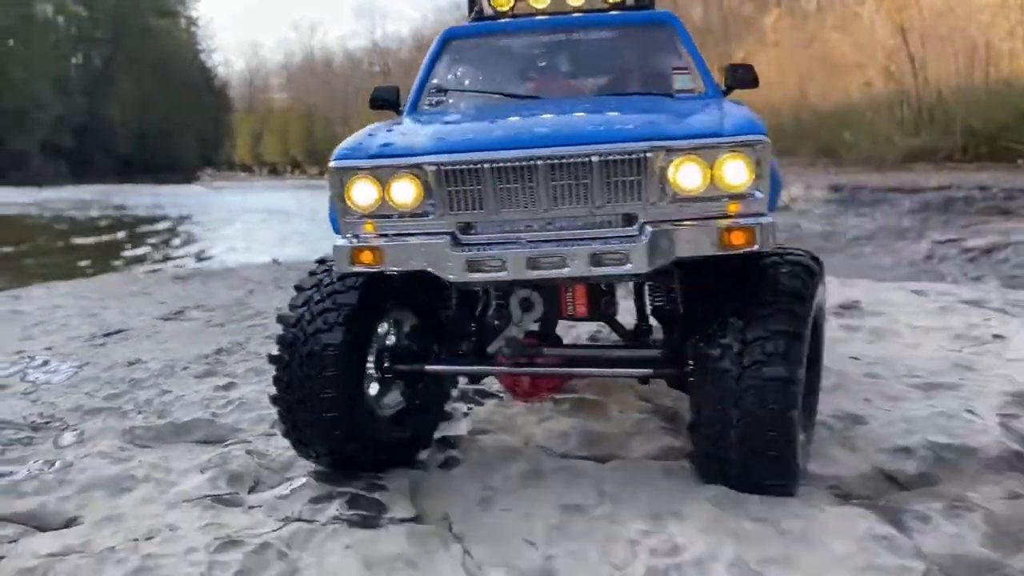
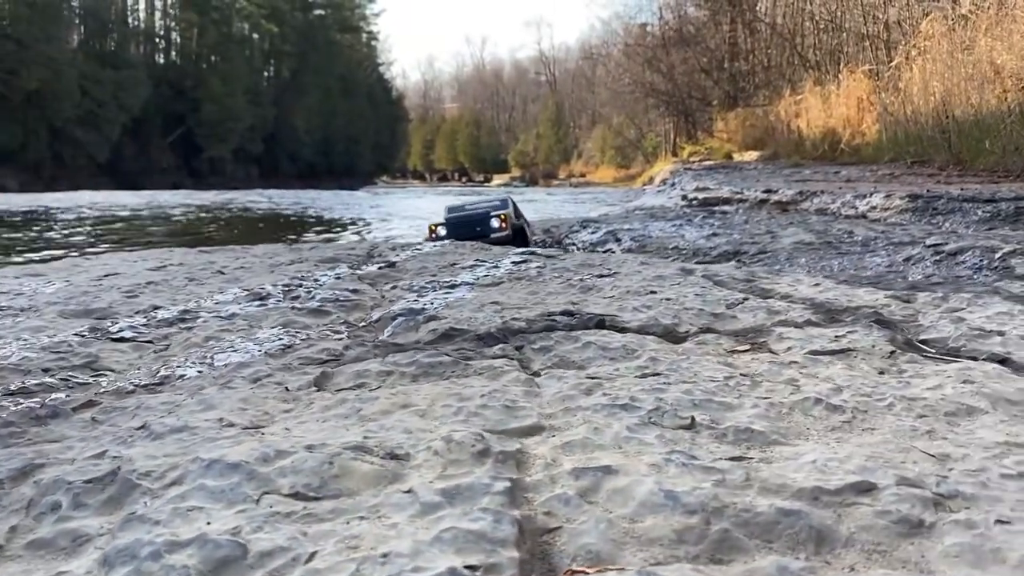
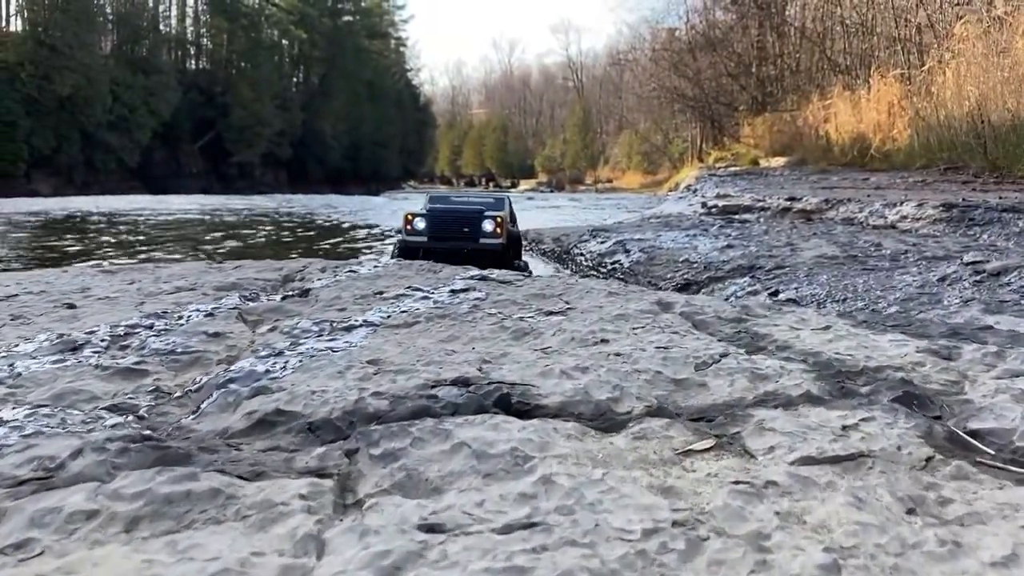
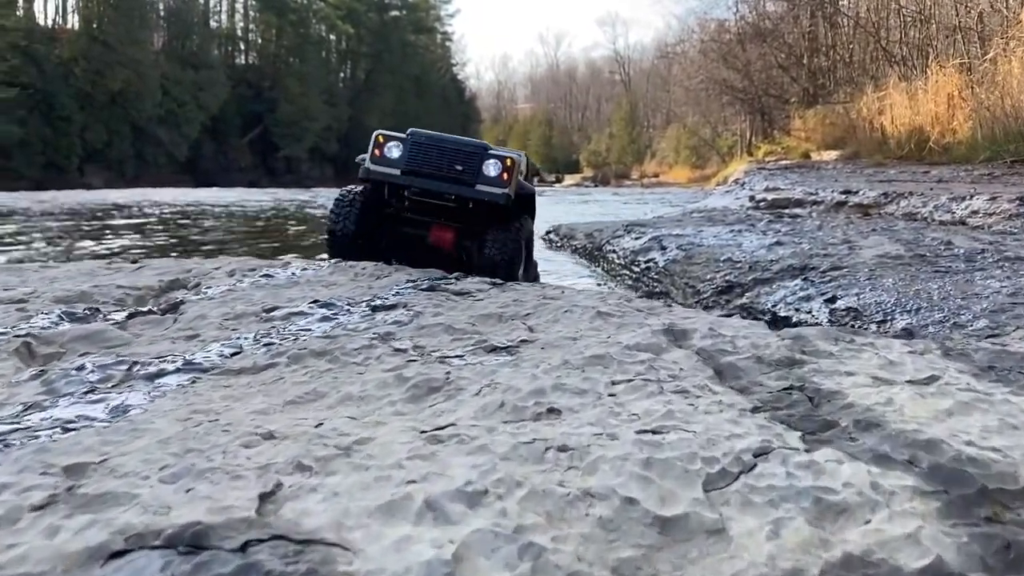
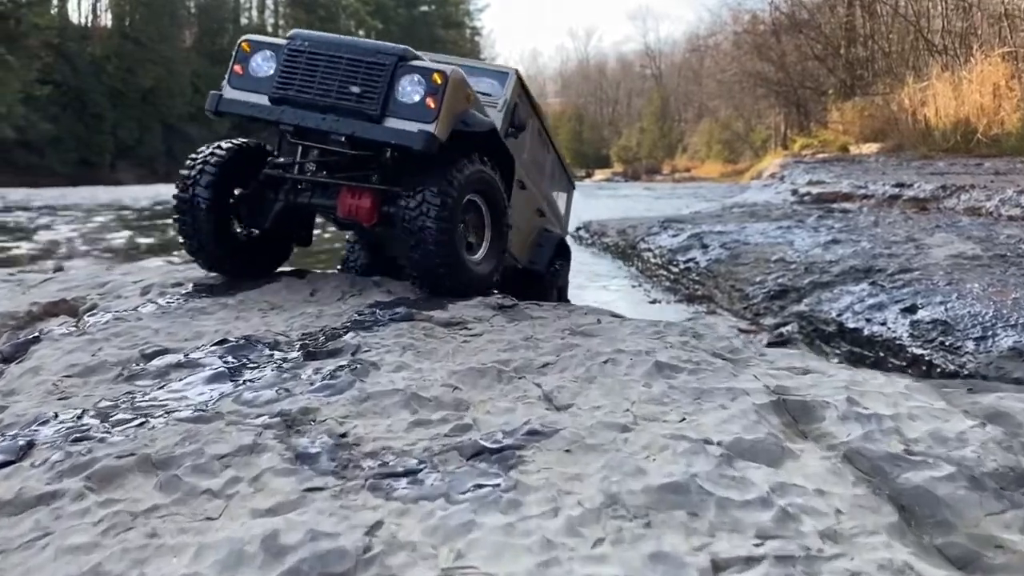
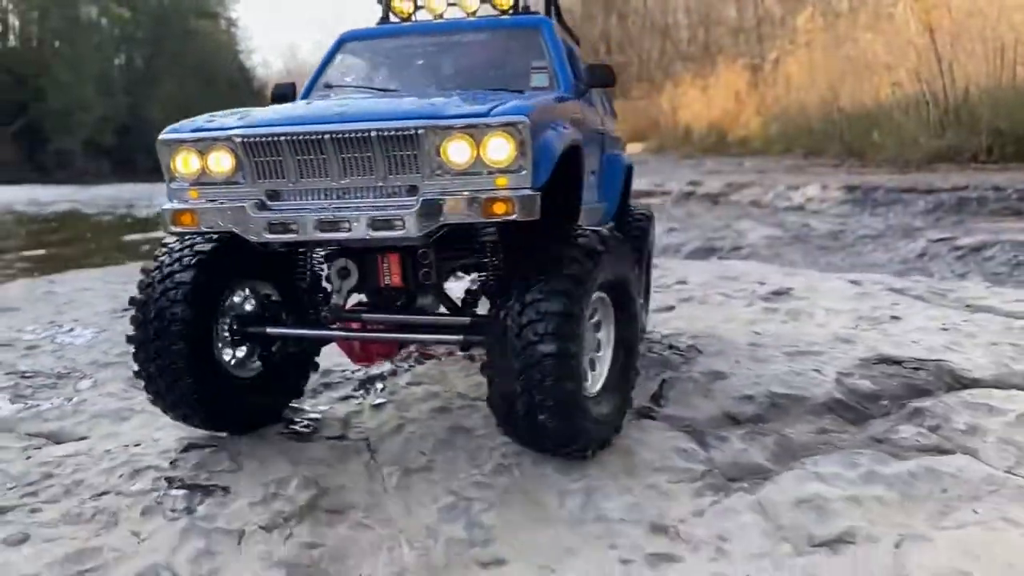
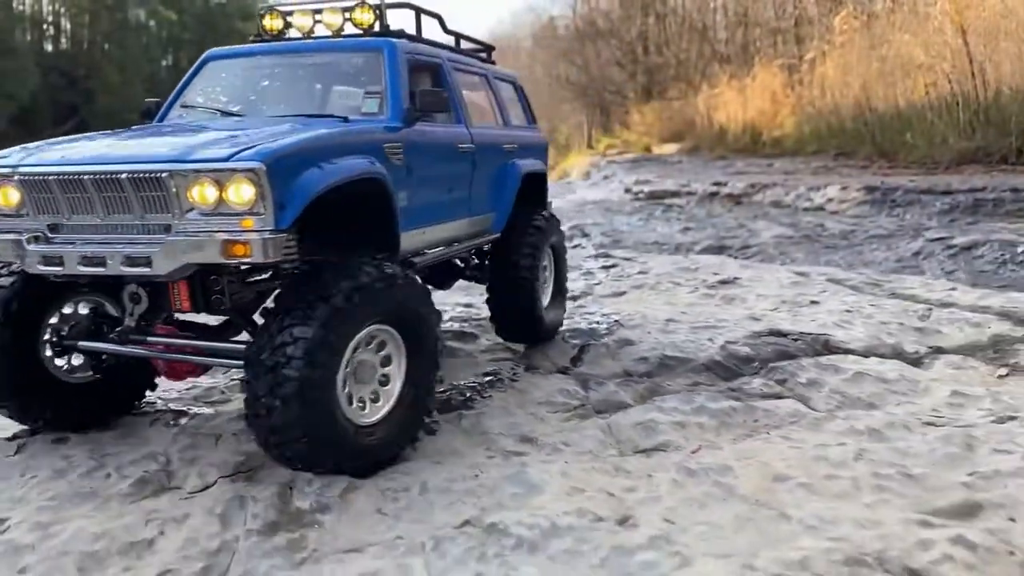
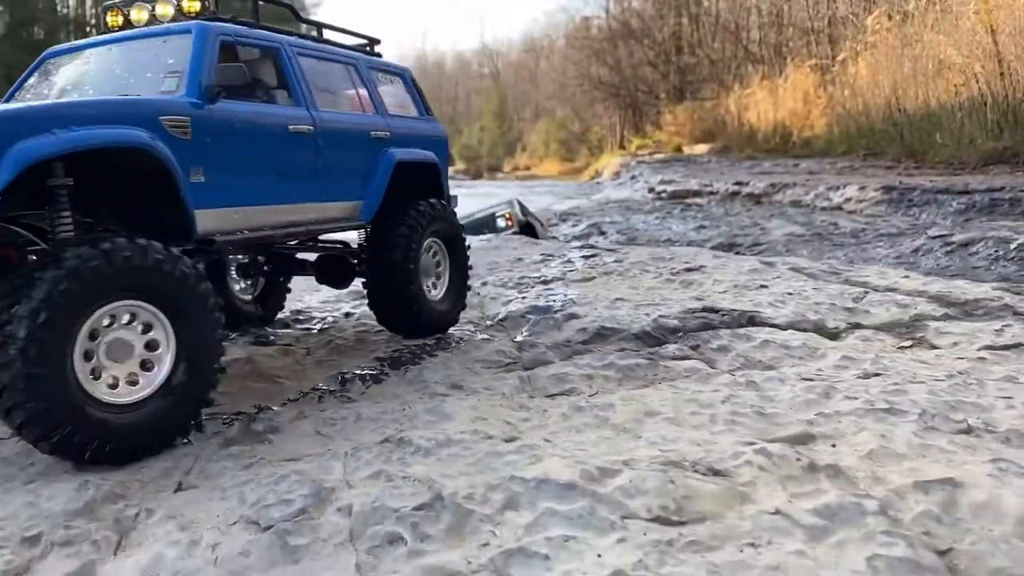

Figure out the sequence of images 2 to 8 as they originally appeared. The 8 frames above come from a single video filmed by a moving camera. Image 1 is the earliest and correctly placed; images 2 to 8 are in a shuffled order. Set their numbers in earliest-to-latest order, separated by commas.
6, 7, 8, 2, 3, 4, 5
